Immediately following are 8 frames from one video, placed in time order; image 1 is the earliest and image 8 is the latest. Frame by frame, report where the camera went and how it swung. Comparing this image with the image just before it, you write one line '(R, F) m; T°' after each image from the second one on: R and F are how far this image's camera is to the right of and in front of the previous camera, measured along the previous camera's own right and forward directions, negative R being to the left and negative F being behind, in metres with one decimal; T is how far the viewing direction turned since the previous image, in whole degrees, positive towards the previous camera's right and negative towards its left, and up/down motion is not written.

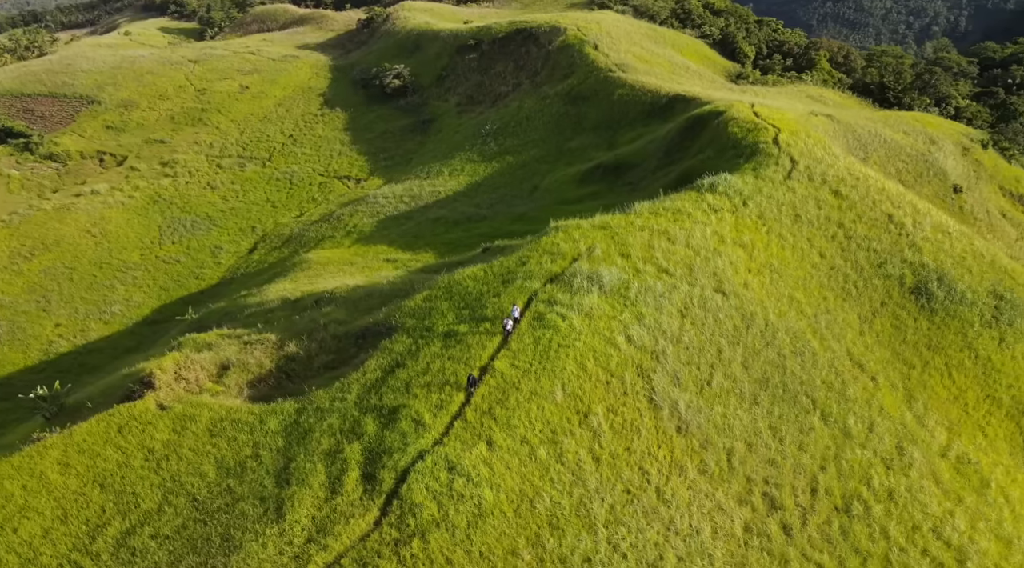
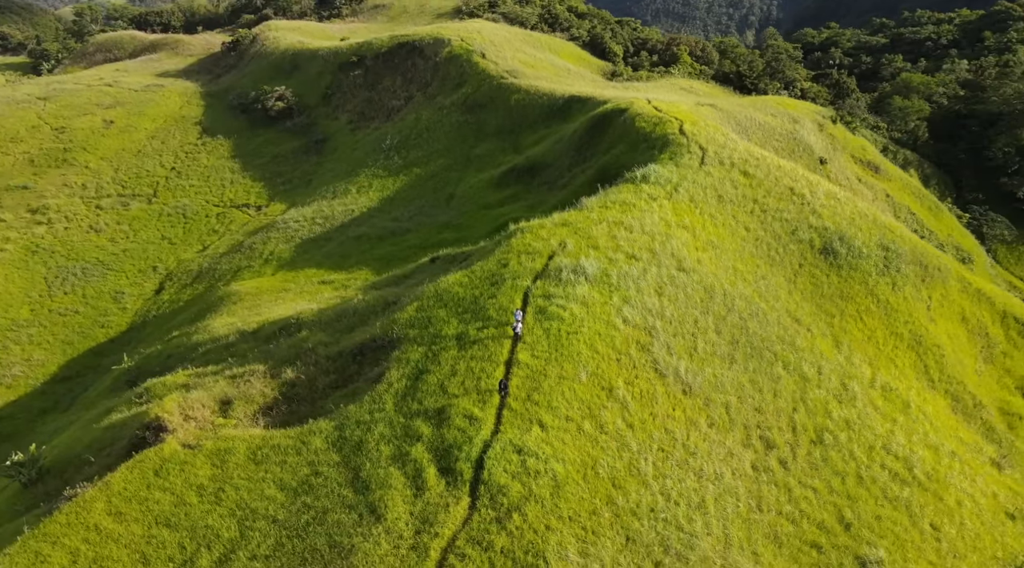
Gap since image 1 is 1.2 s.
(-5.2, -2.4) m; +10°
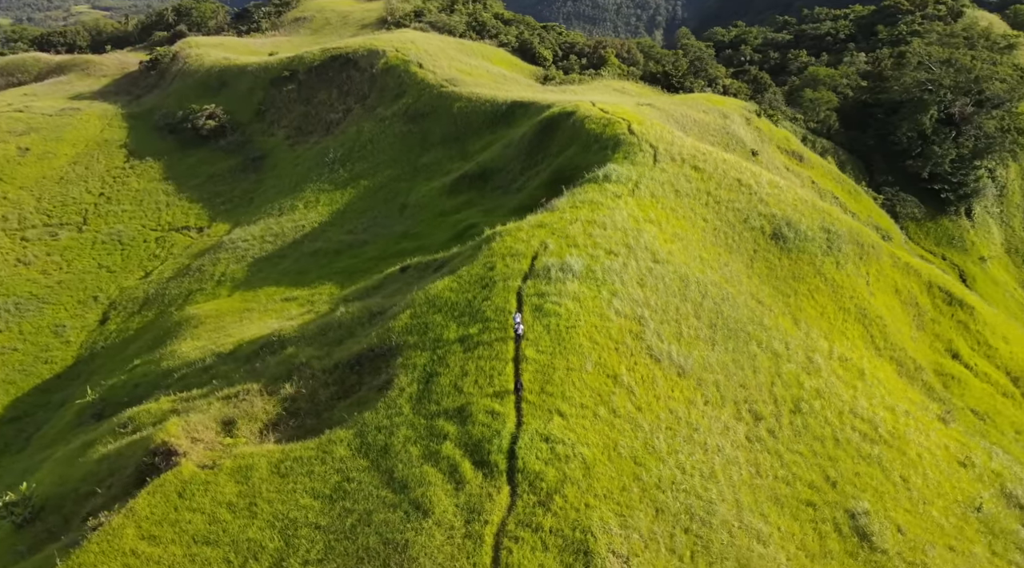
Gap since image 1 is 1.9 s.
(-3.1, -1.5) m; +6°
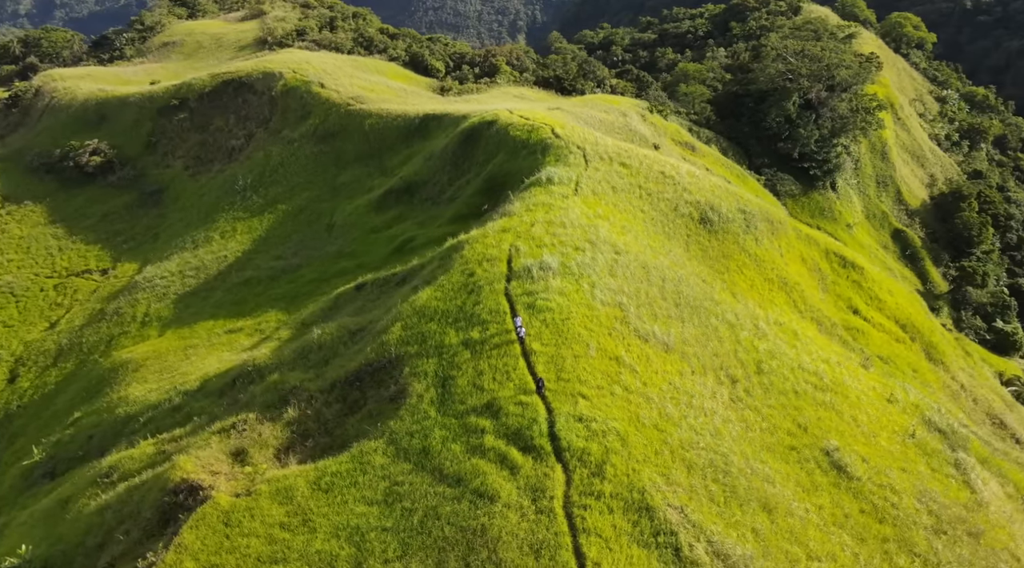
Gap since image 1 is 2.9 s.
(-5.5, -2.1) m; +10°
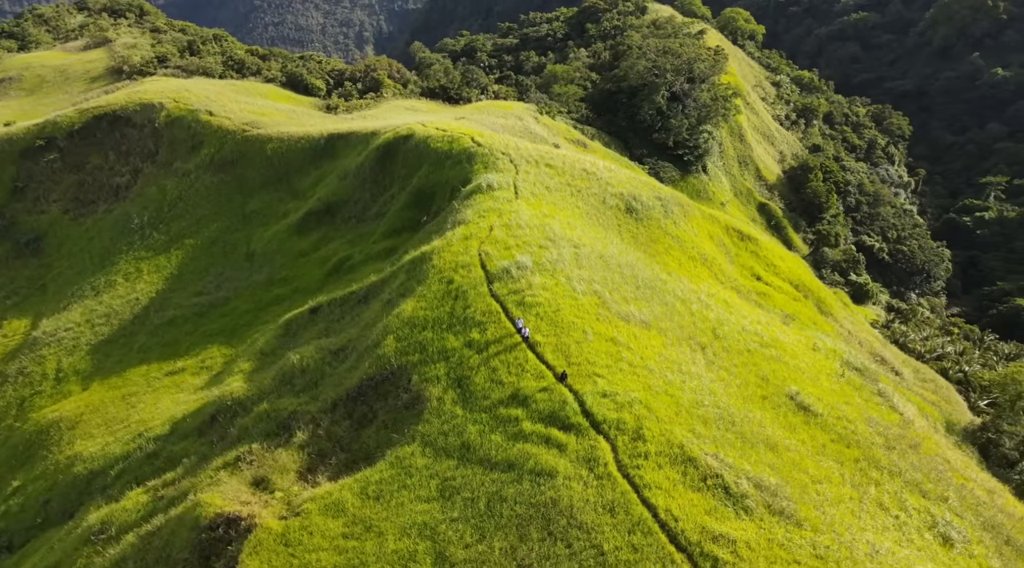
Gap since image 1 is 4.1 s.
(-6.6, -2.2) m; +11°
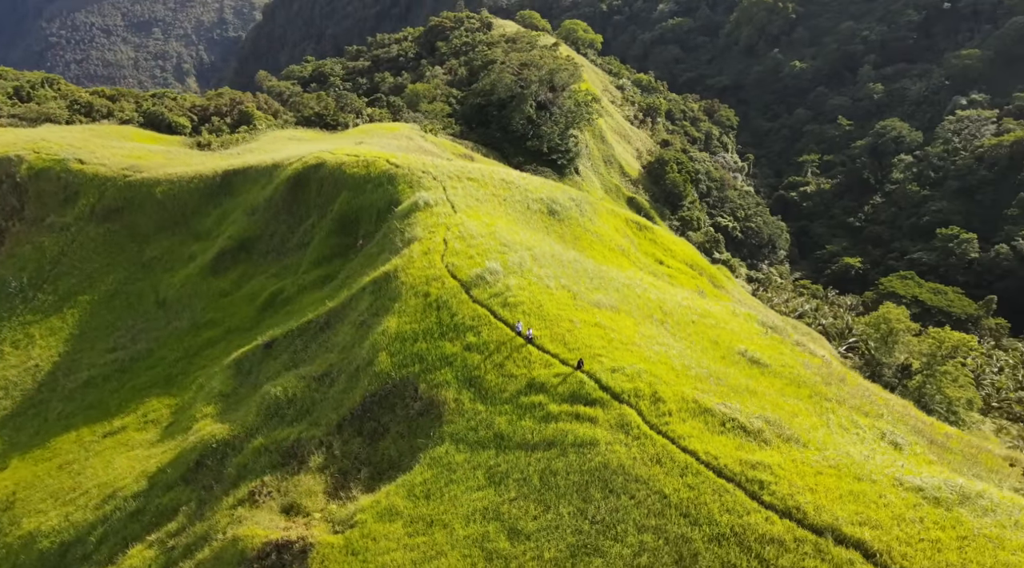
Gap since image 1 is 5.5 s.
(-7.6, -2.6) m; +12°
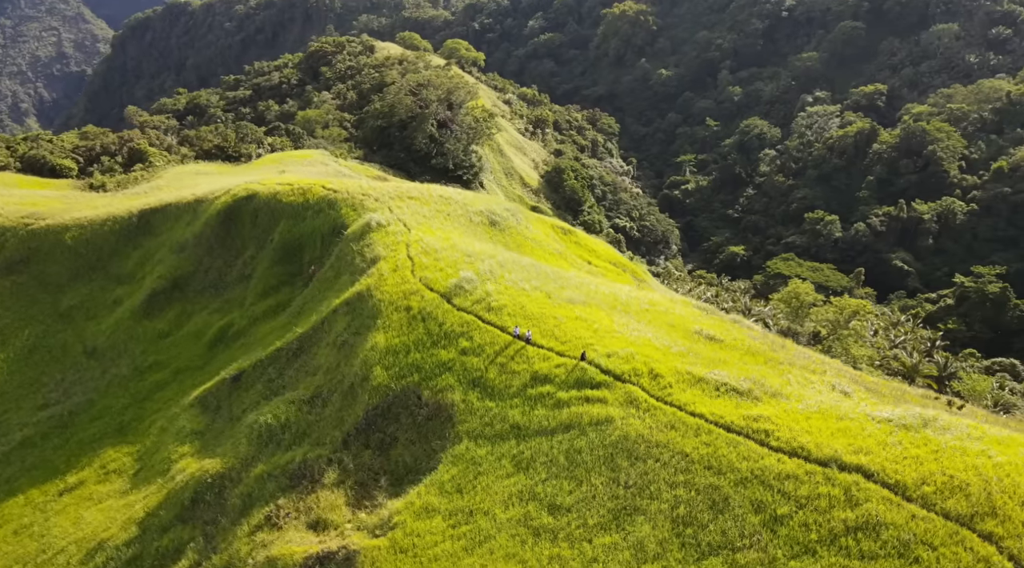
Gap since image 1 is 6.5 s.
(-6.4, -2.6) m; +10°
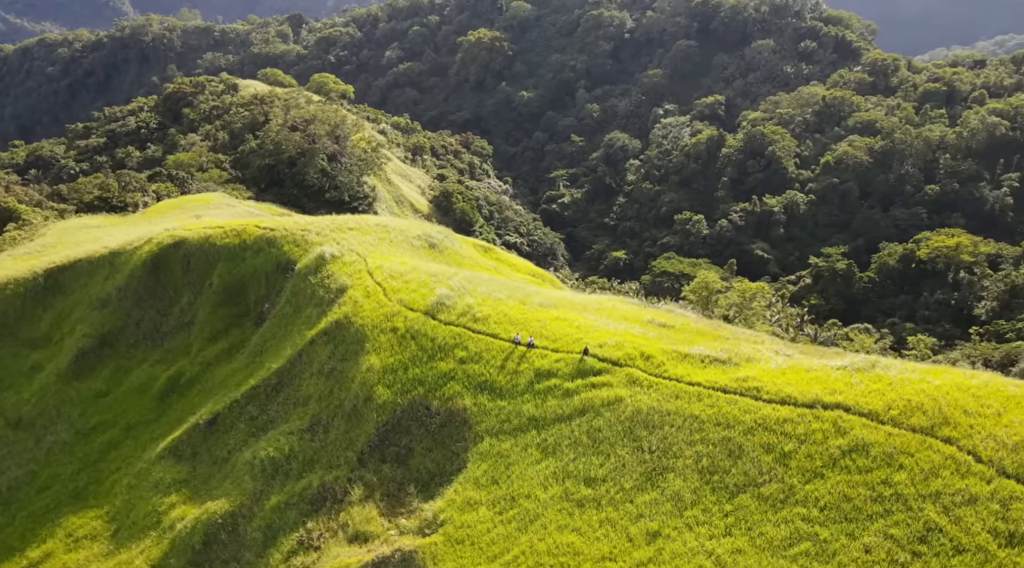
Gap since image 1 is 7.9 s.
(-8.8, -3.3) m; +12°
